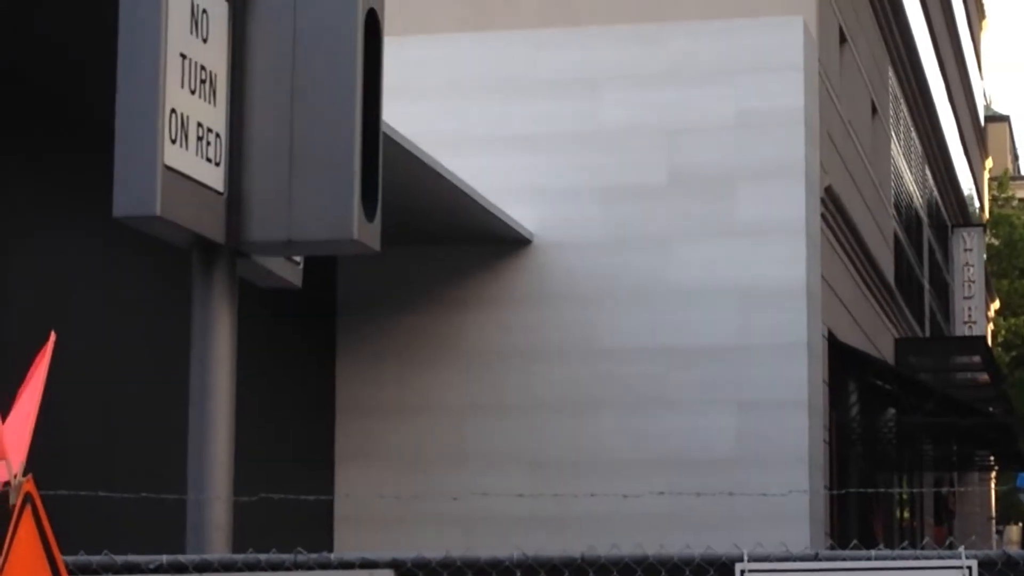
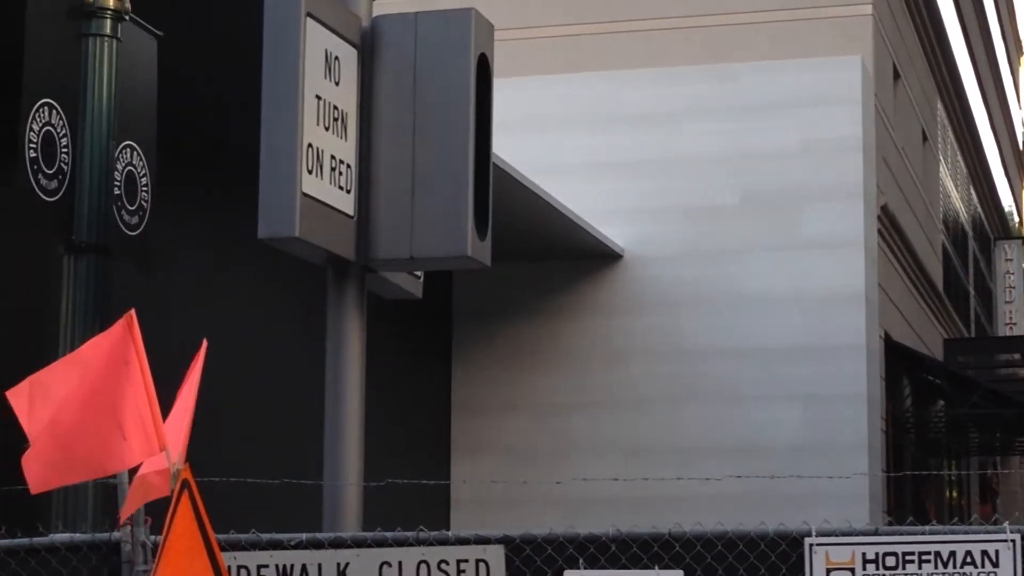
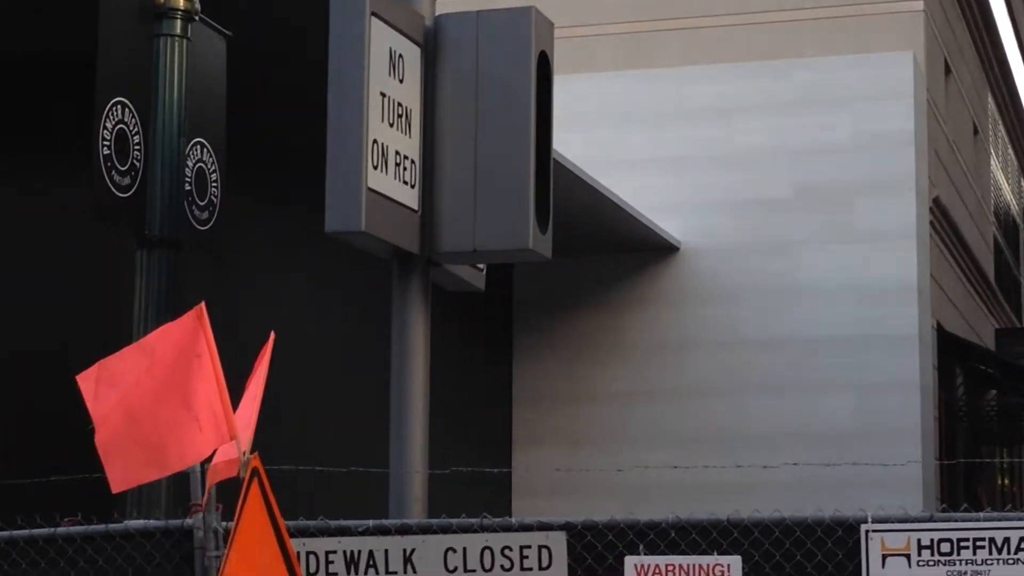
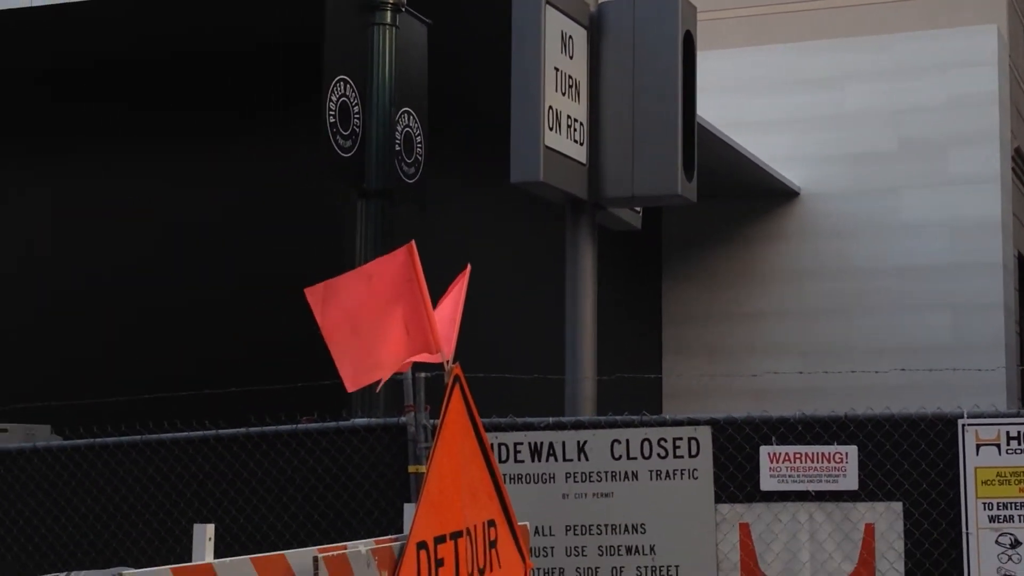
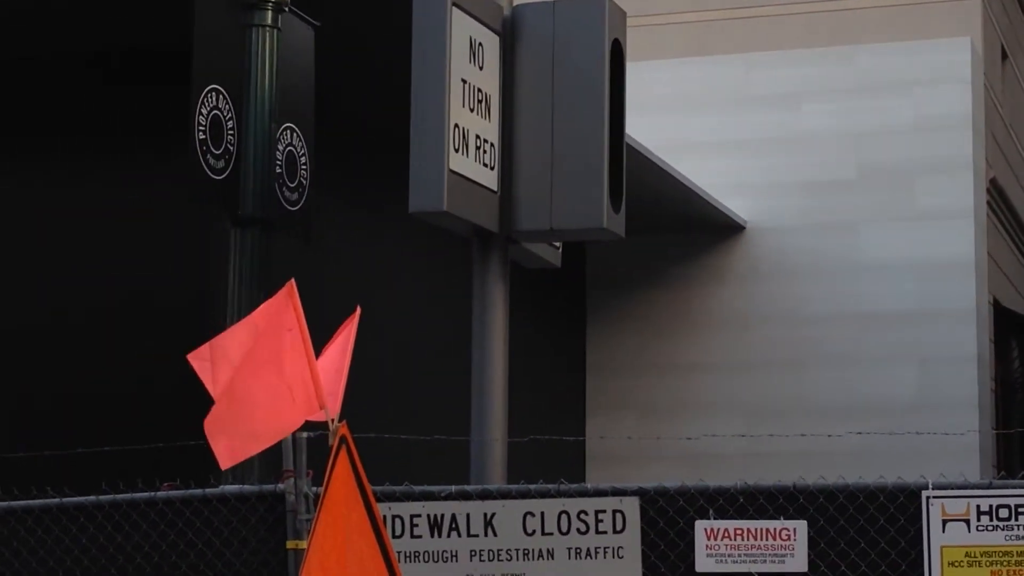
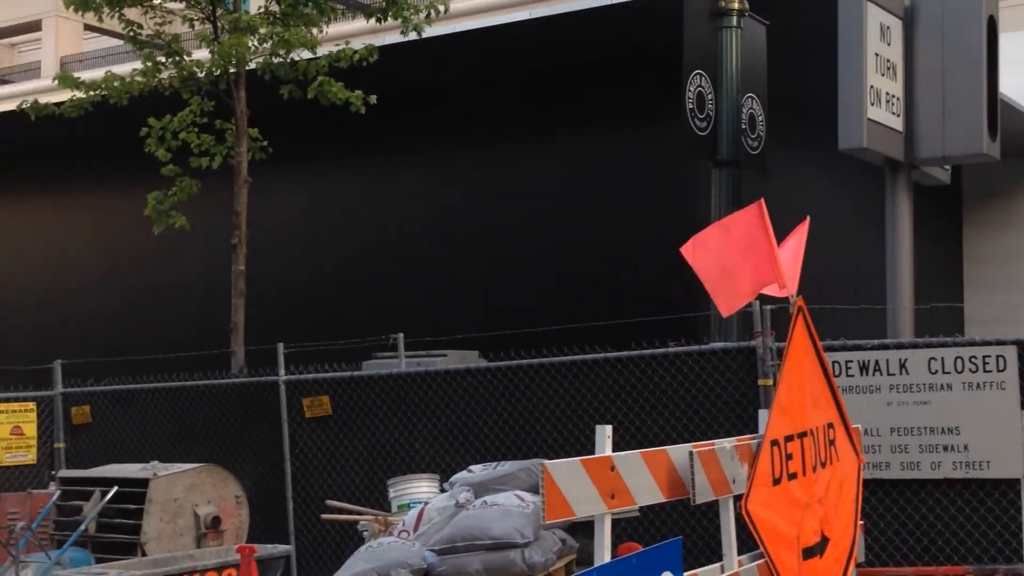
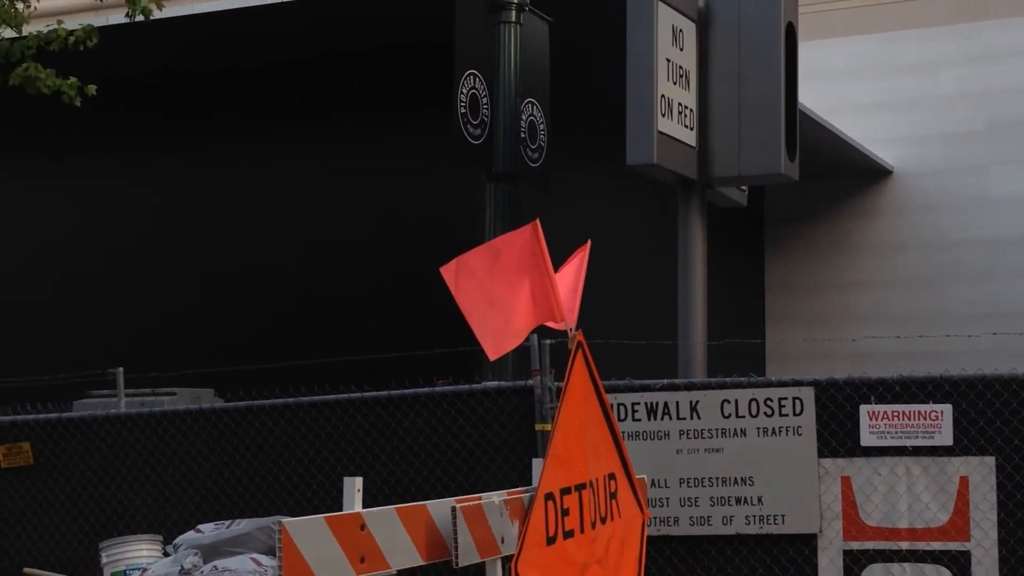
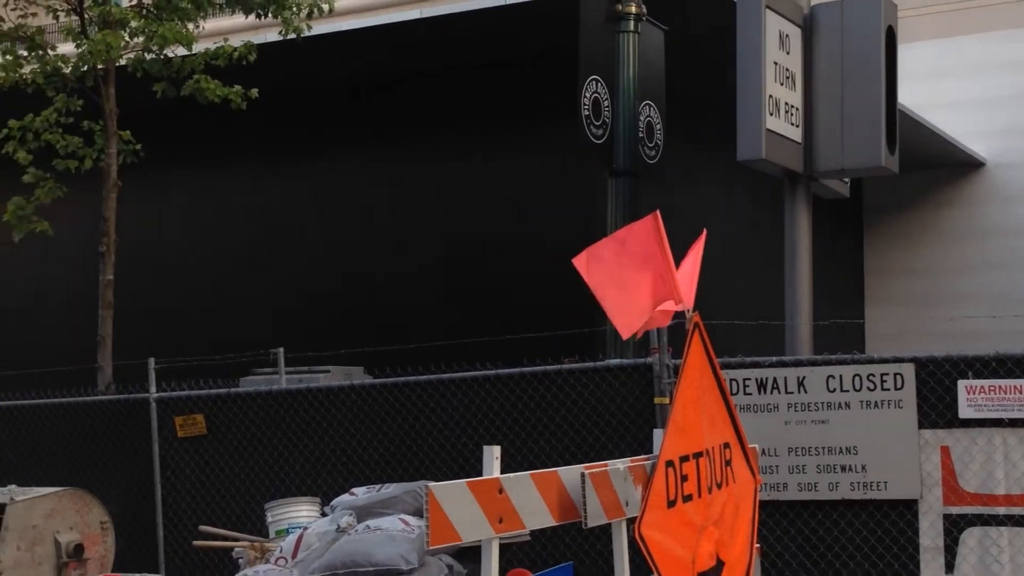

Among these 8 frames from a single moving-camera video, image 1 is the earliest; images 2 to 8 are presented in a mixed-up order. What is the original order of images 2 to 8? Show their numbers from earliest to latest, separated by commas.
2, 3, 5, 4, 7, 8, 6
